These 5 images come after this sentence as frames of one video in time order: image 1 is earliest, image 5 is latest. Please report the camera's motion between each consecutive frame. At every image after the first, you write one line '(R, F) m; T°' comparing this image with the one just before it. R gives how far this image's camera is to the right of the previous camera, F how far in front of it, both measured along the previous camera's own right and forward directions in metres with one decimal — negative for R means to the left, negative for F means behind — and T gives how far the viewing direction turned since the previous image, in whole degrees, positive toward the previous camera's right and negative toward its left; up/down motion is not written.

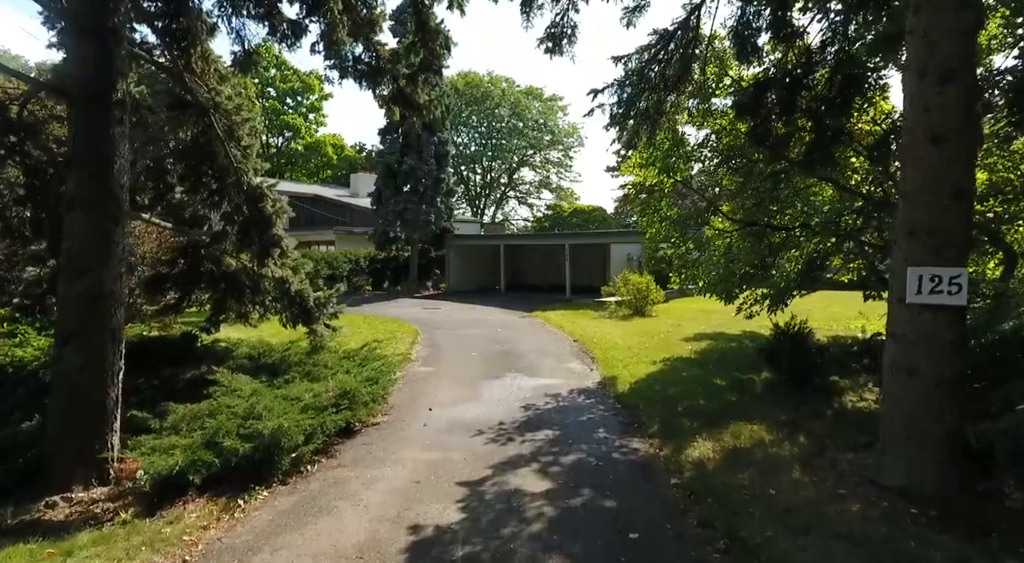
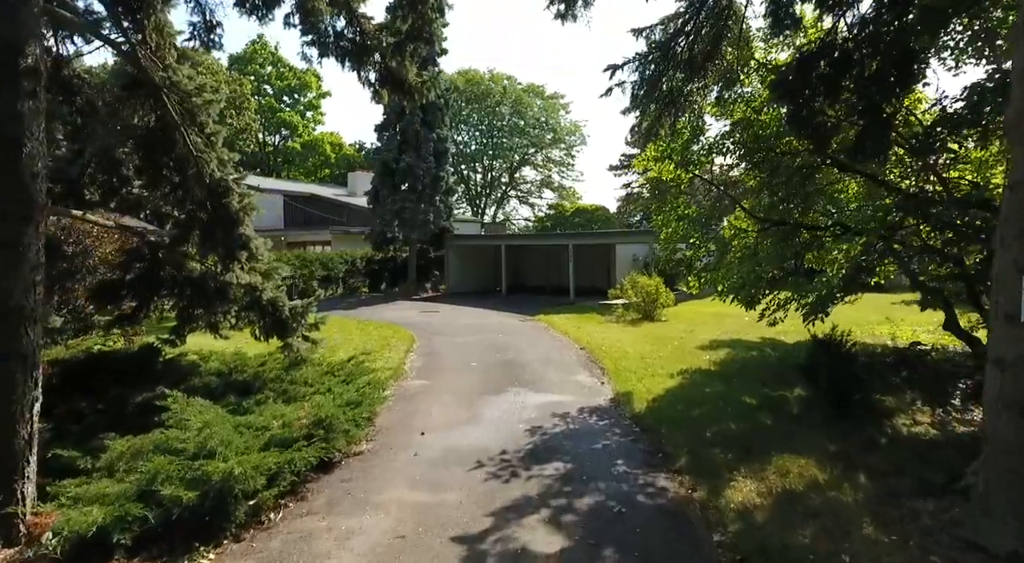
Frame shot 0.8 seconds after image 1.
(0.0, +0.8) m; 0°
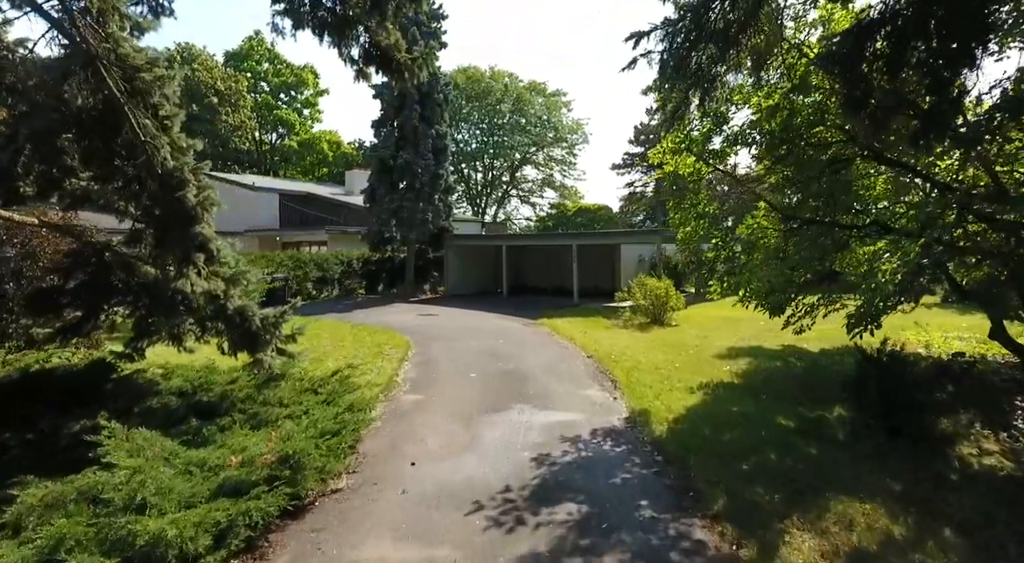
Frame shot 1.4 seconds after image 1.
(0.0, +0.8) m; 0°
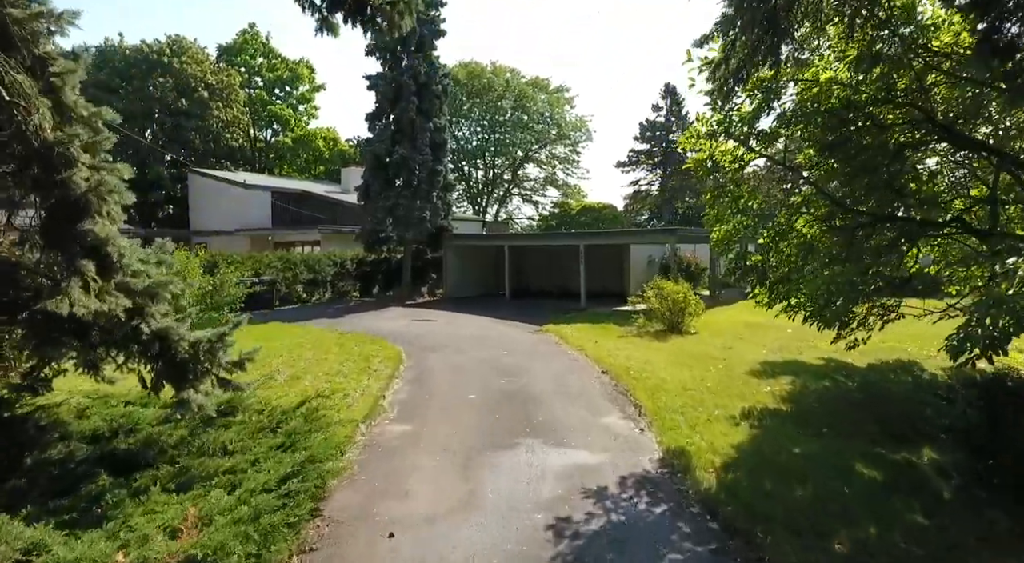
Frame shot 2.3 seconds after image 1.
(-0.1, +1.2) m; 0°
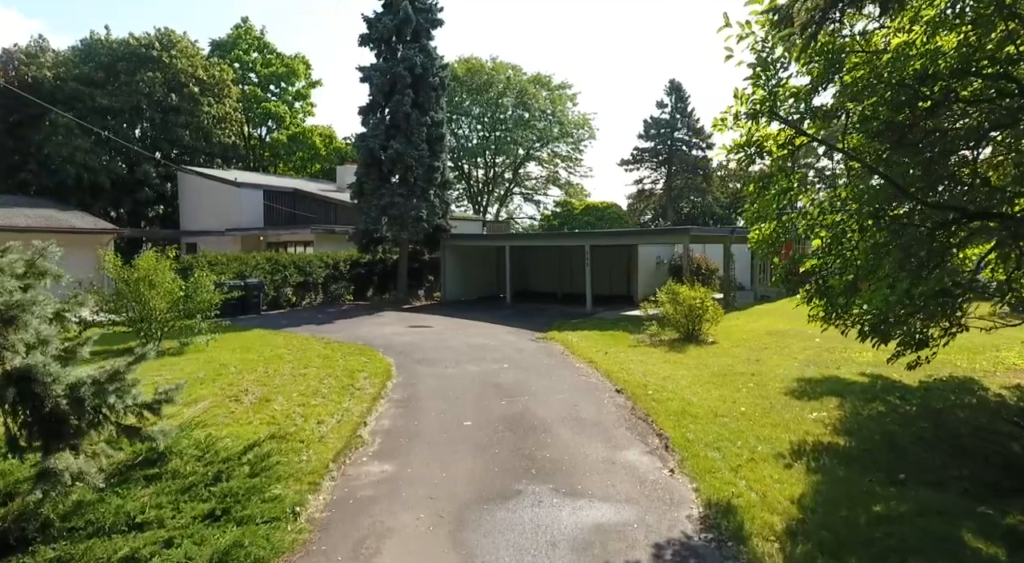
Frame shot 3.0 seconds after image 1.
(0.0, +1.1) m; 0°
